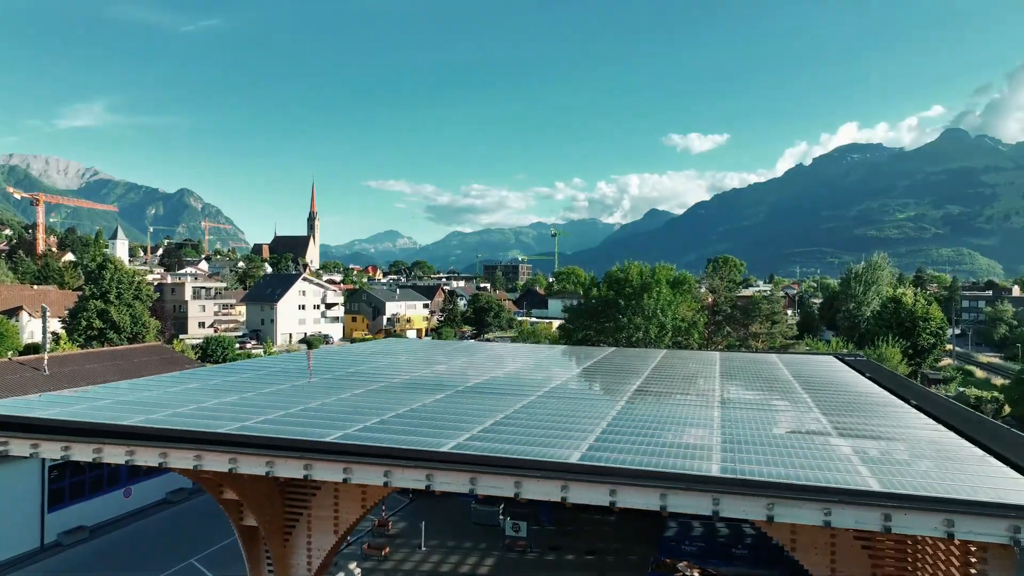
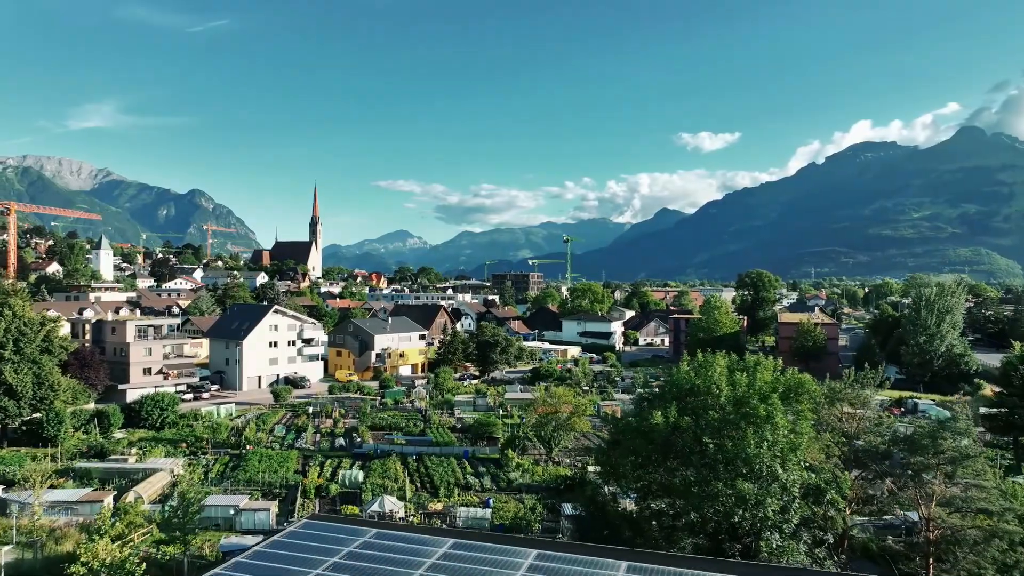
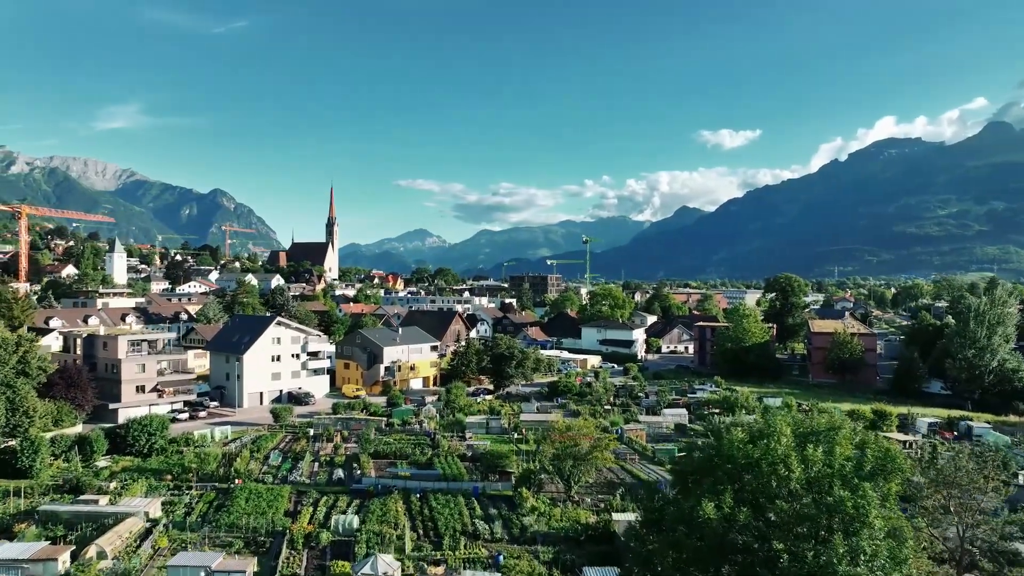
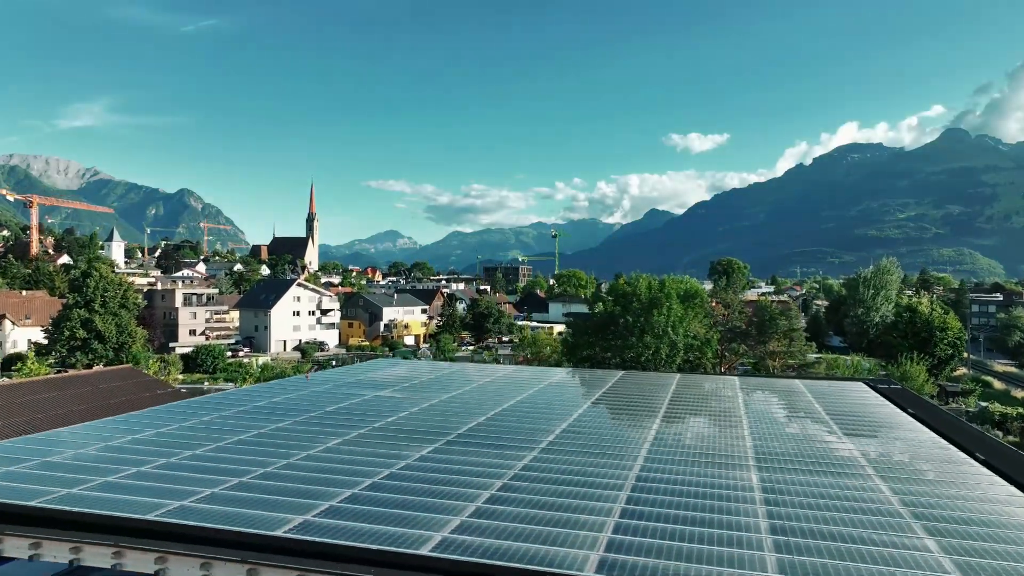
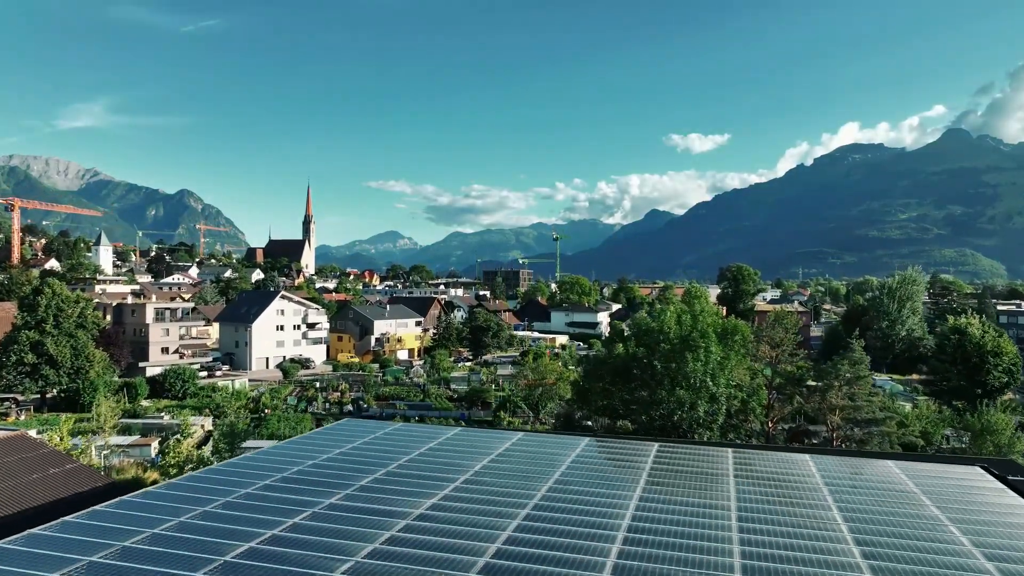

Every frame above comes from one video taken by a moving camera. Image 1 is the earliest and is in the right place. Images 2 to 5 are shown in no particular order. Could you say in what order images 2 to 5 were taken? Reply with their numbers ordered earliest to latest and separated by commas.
4, 5, 2, 3
